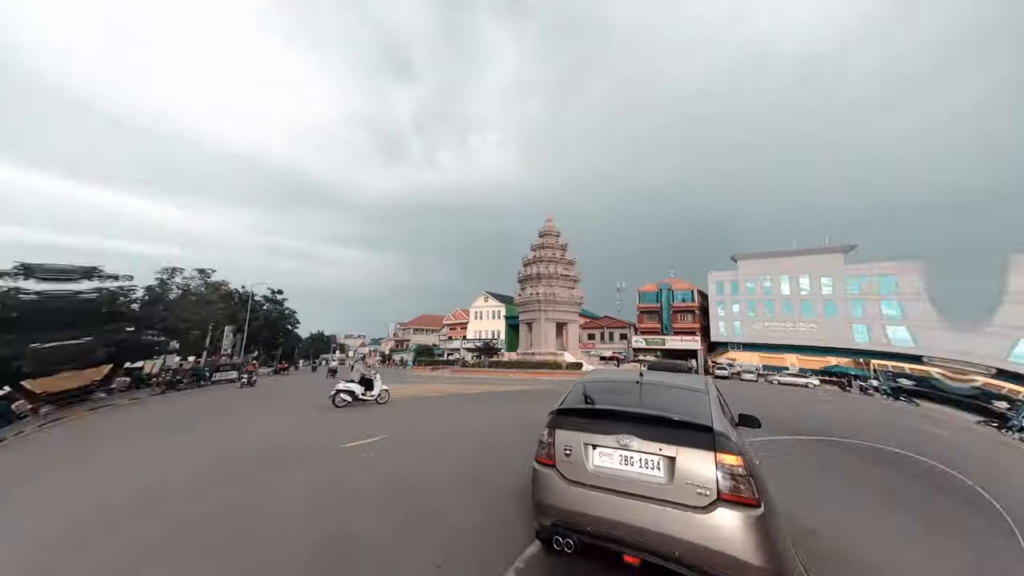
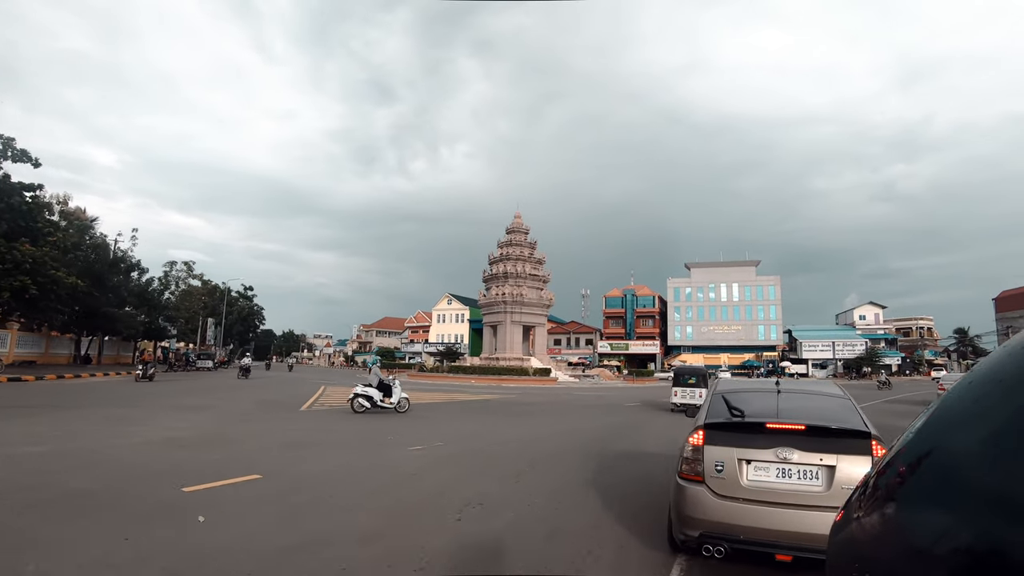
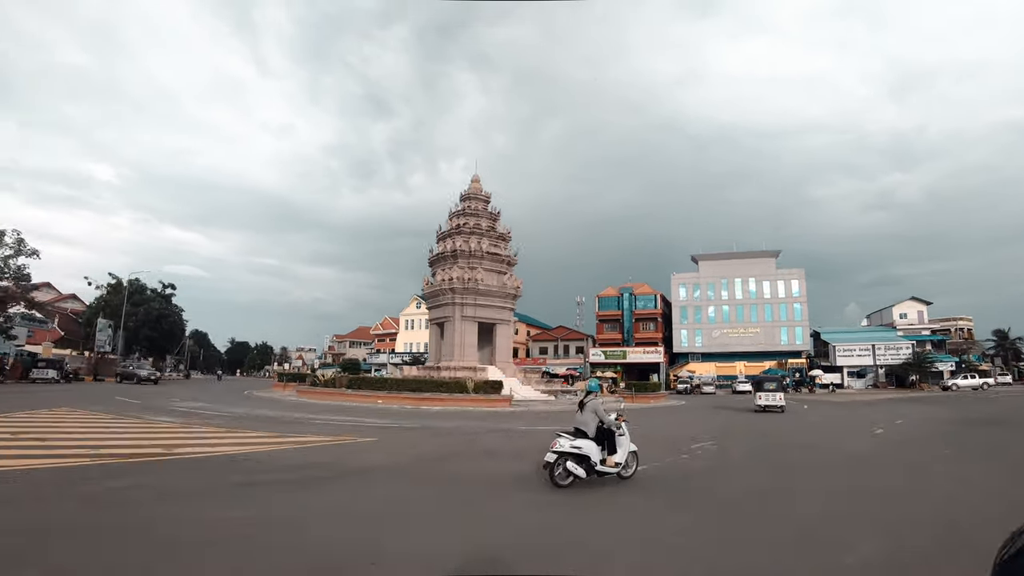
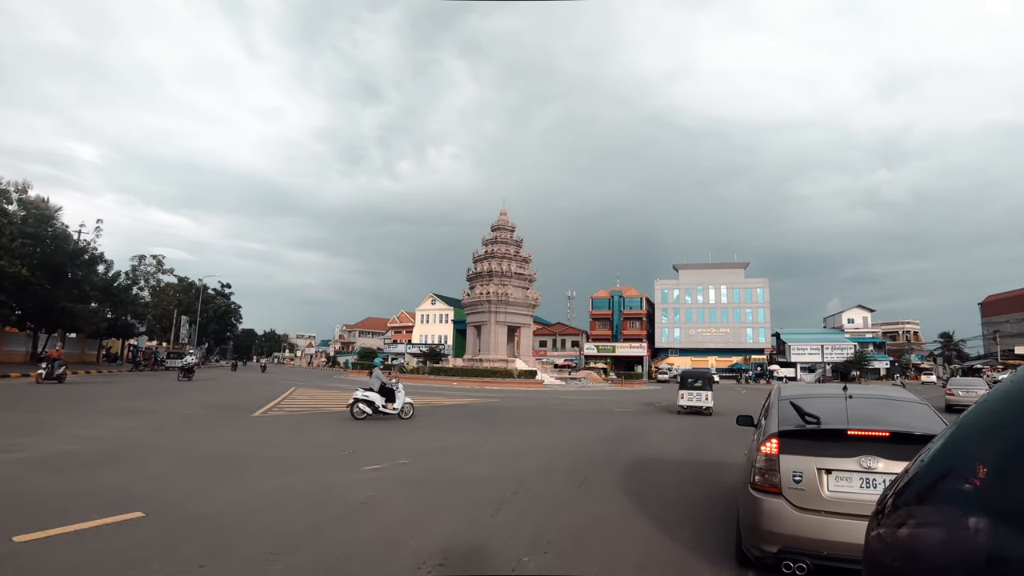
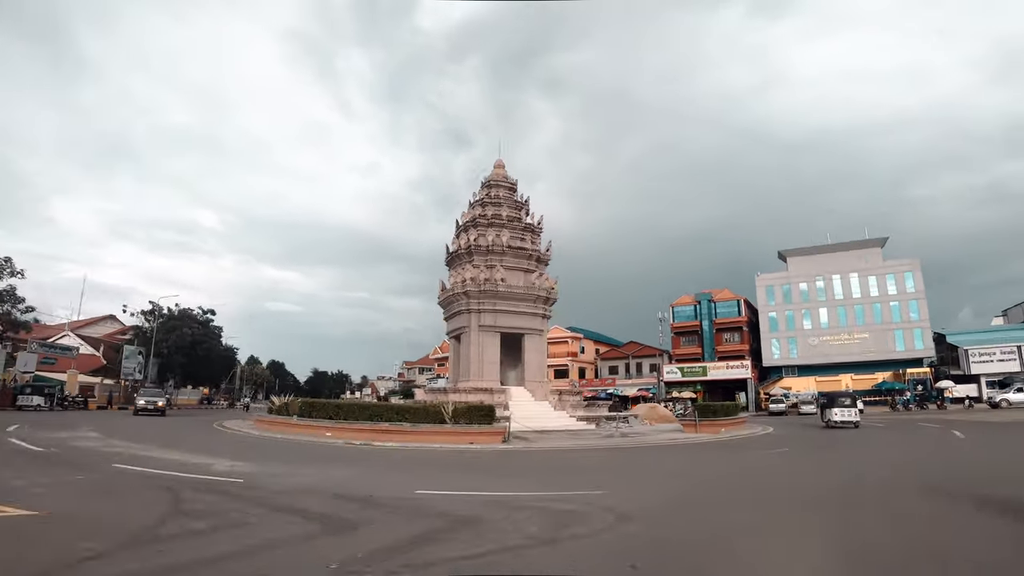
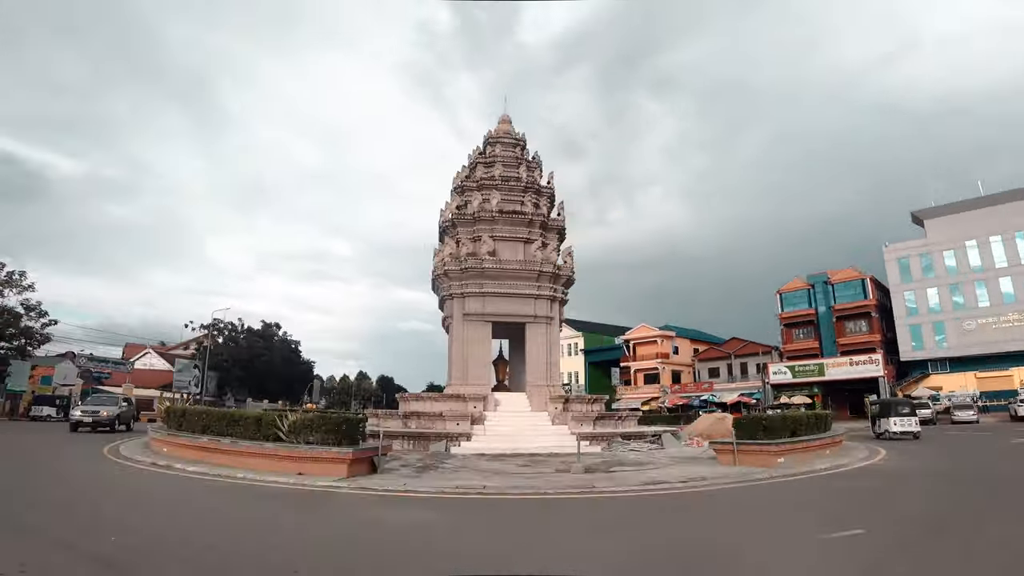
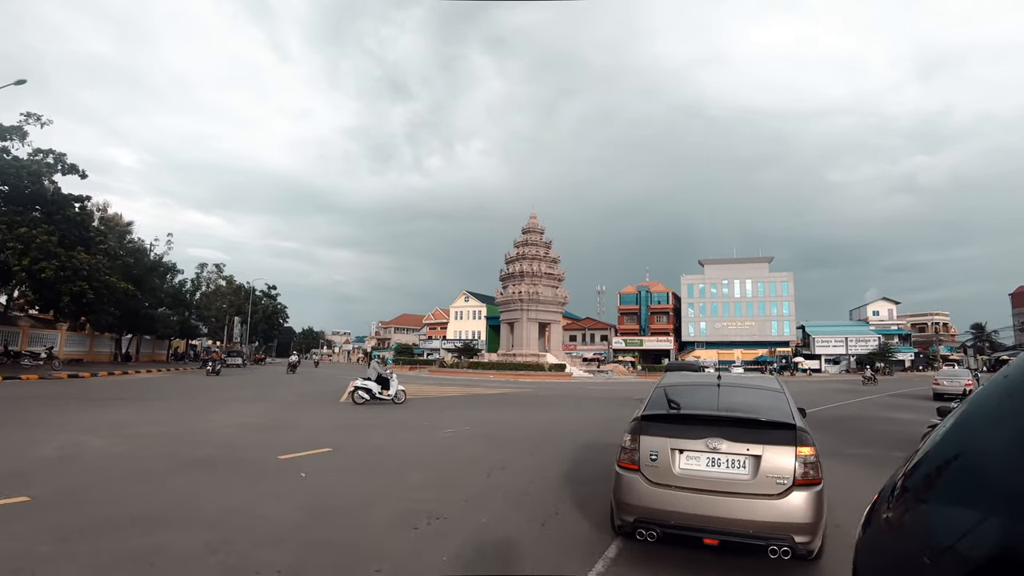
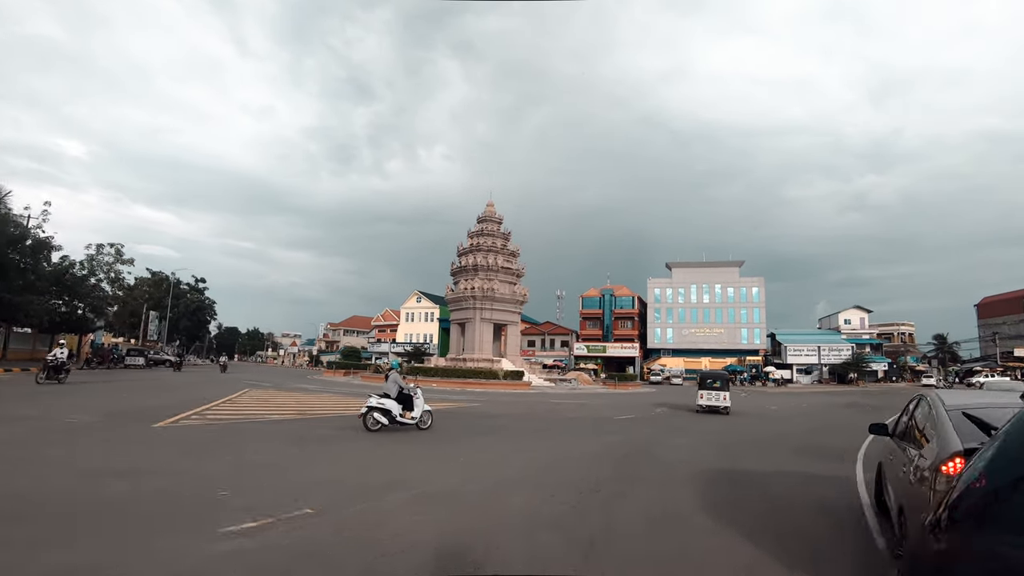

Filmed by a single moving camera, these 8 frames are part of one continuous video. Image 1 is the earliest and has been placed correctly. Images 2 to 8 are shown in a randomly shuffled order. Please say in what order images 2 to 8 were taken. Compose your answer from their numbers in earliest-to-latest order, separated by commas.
7, 2, 4, 8, 3, 5, 6
